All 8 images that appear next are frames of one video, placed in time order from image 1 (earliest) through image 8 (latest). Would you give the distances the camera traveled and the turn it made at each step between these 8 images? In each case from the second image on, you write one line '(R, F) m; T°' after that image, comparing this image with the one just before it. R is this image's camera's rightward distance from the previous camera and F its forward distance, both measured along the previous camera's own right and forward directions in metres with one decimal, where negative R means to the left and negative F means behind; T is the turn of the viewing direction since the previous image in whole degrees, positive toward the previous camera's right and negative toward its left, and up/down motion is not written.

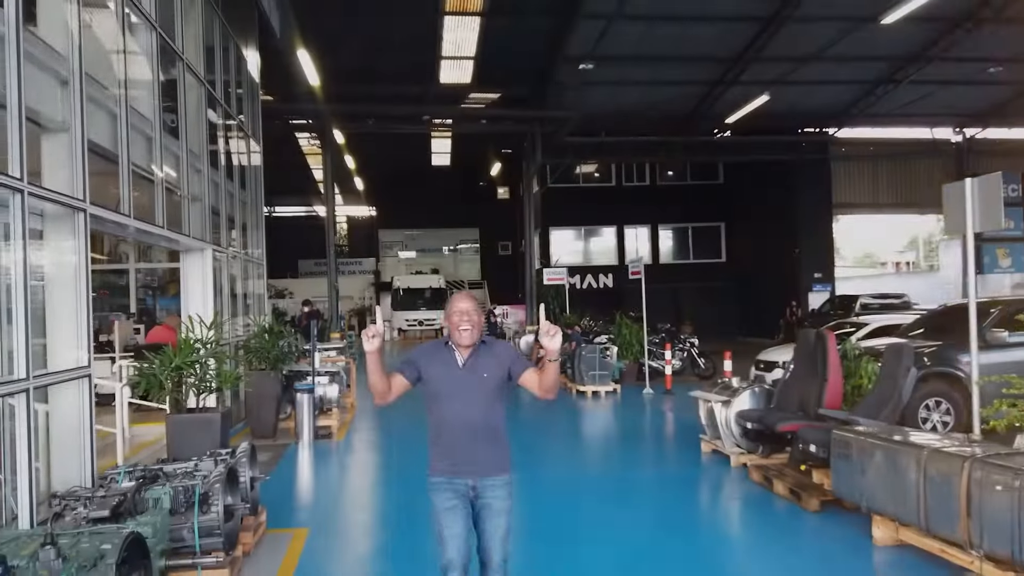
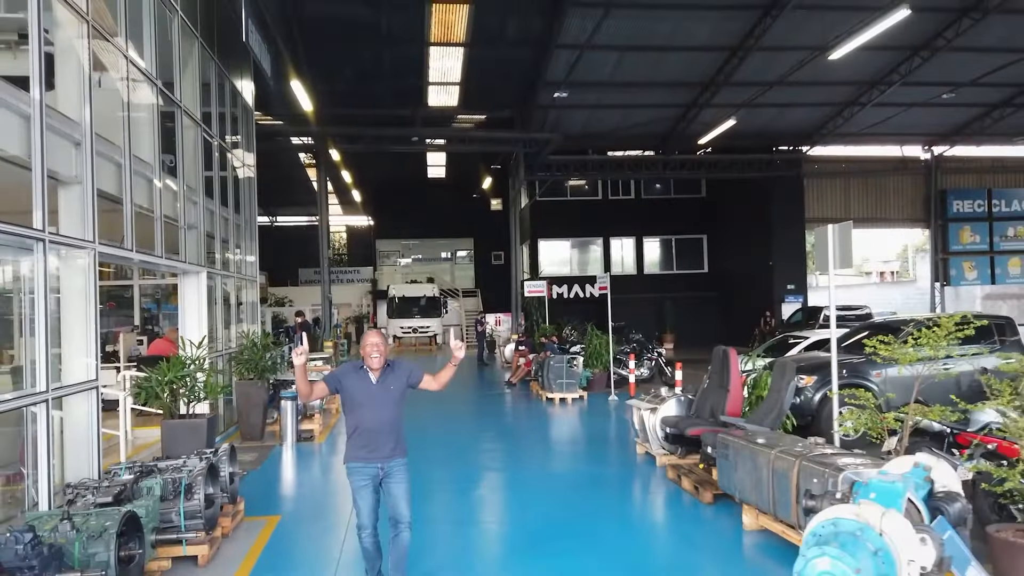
(+0.4, -0.8) m; 0°
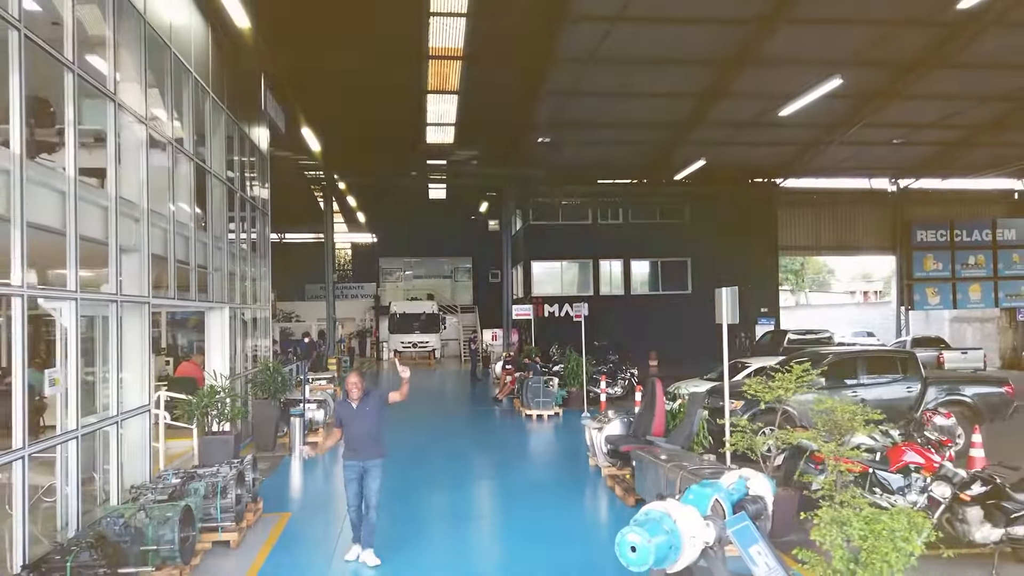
(+0.3, -1.3) m; 0°
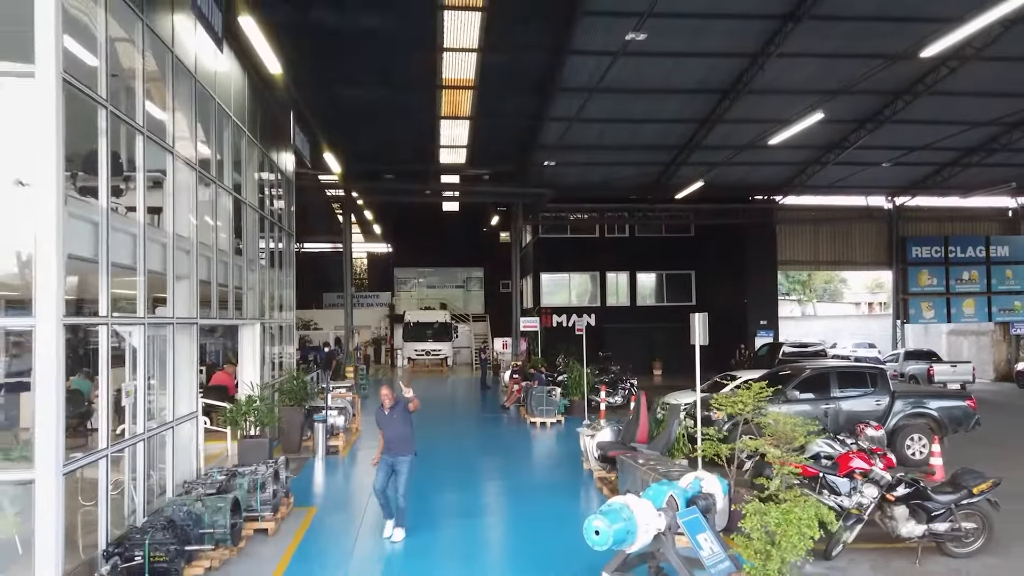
(+0.1, -0.9) m; -1°
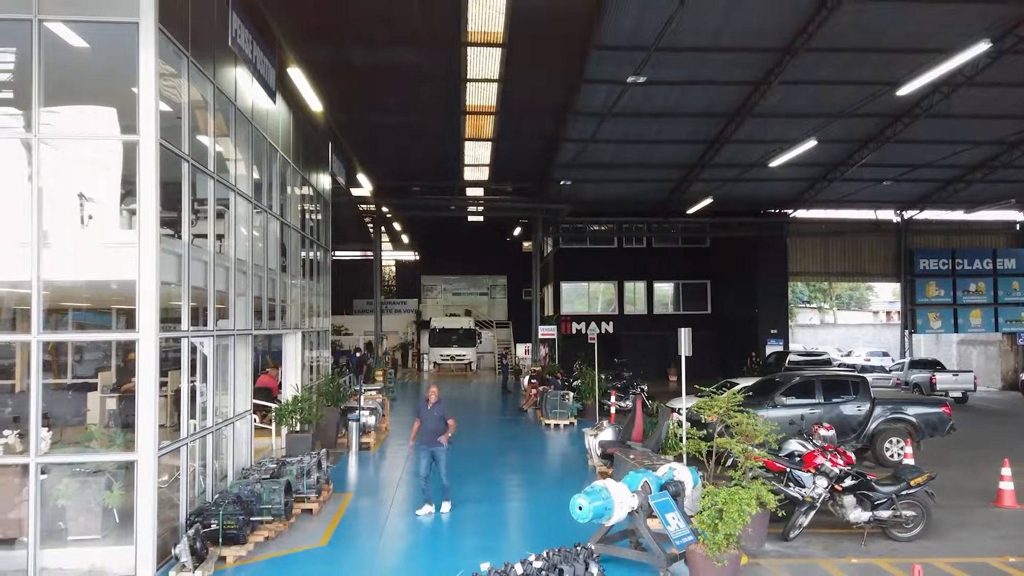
(+0.2, -1.1) m; -2°
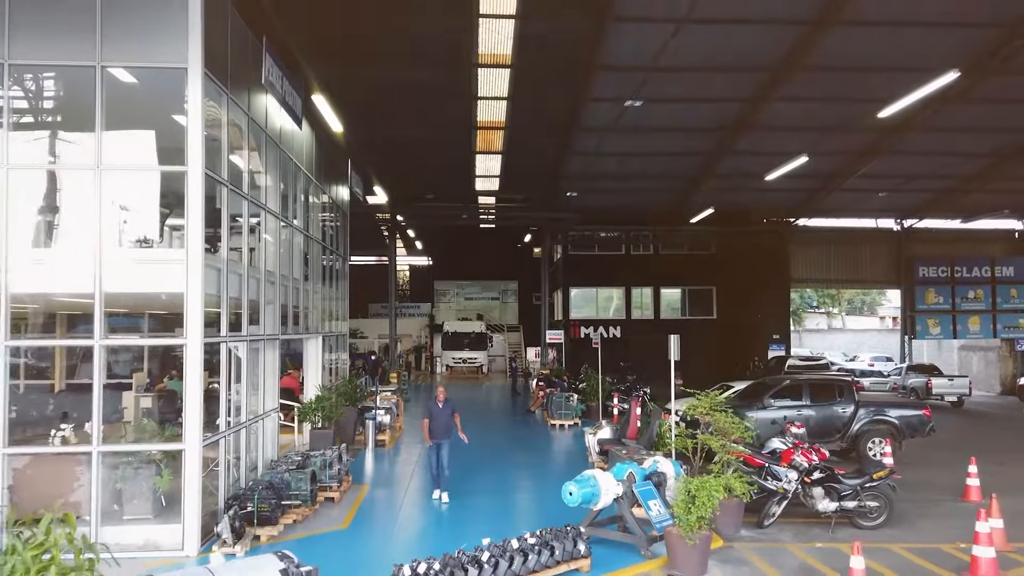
(+0.1, -0.7) m; -1°
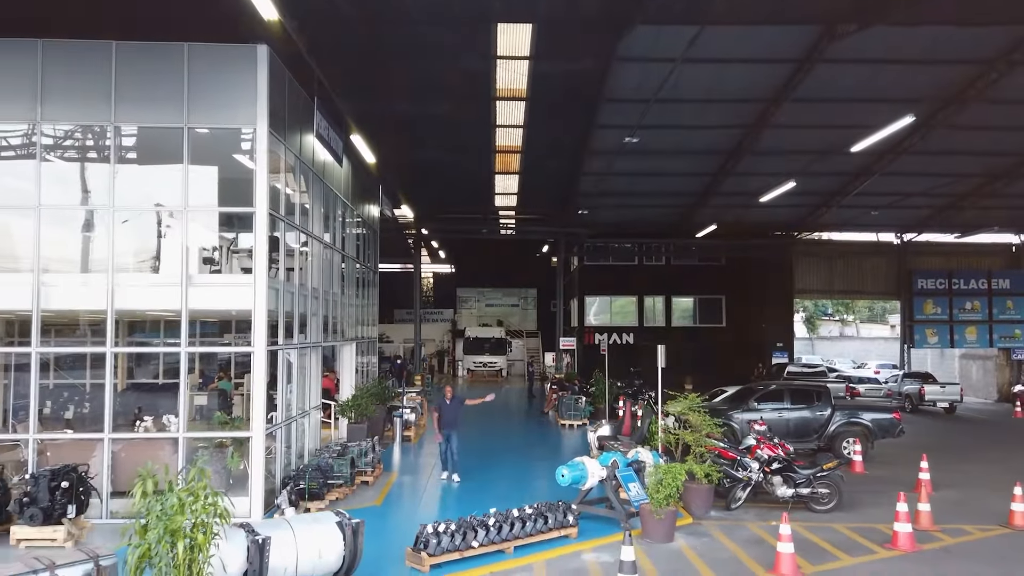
(+0.2, -1.4) m; -2°
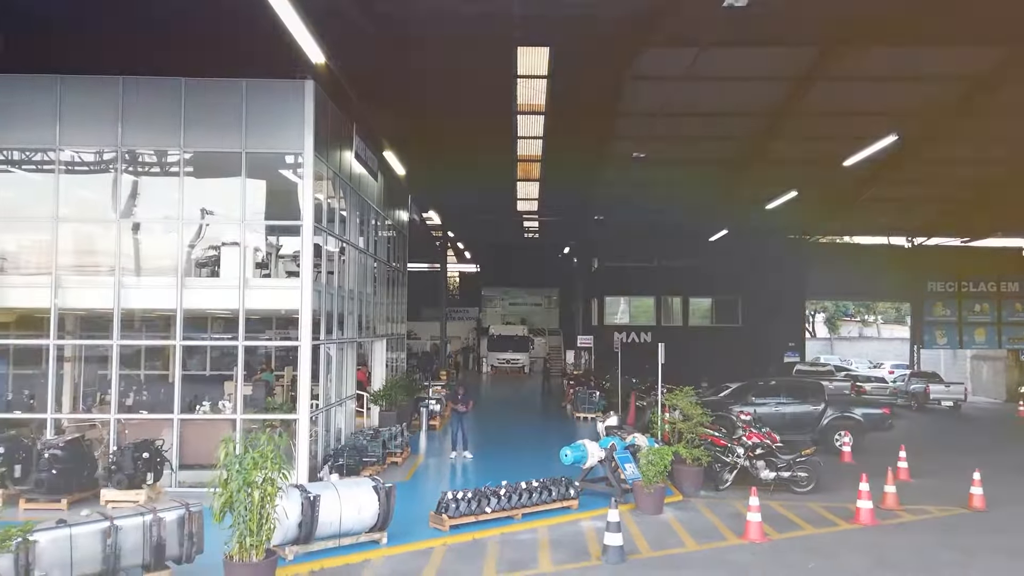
(+0.2, -1.1) m; -2°
